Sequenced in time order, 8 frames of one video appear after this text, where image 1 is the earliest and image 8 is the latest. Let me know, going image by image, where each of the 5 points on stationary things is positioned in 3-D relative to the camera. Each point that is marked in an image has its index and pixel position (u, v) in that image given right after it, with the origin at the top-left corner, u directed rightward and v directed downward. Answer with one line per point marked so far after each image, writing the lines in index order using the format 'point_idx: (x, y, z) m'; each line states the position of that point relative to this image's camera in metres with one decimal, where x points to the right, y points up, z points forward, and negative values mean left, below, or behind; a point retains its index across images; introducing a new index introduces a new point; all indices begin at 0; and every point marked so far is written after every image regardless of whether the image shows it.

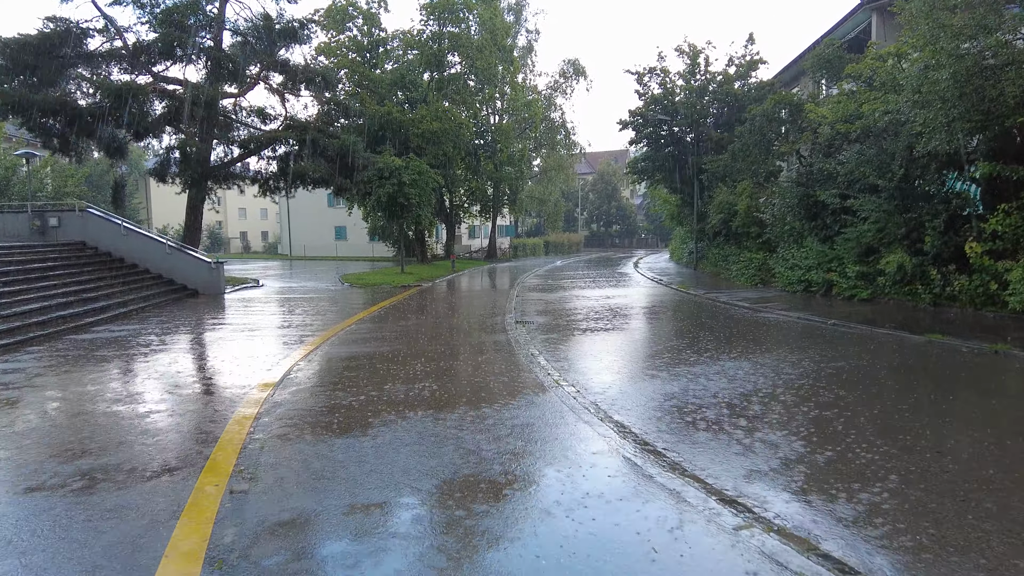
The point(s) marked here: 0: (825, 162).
0: (+8.3, +3.3, +16.9) m
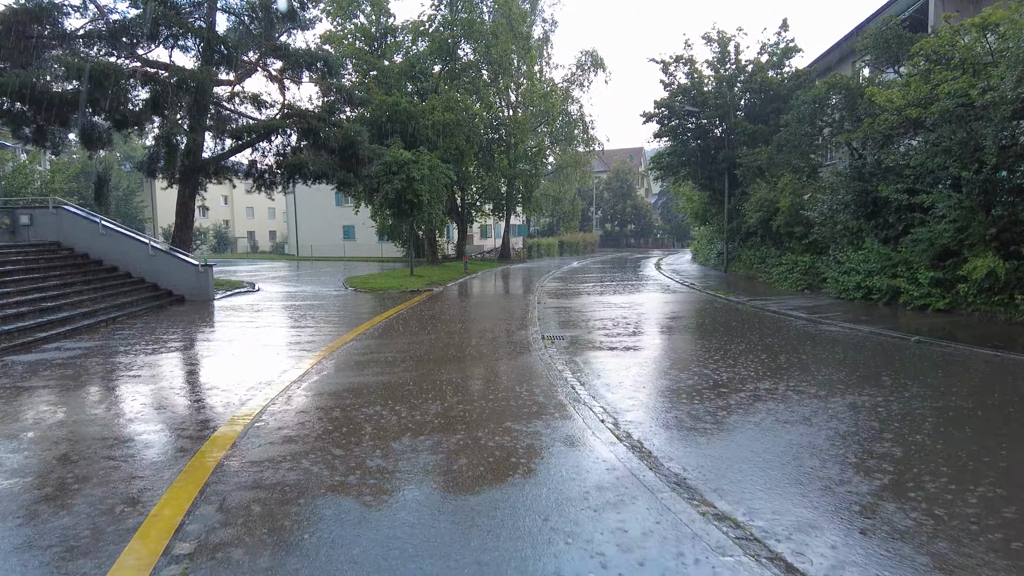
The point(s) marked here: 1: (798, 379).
0: (+8.8, +3.2, +14.9) m
1: (+3.7, -1.1, +8.1) m
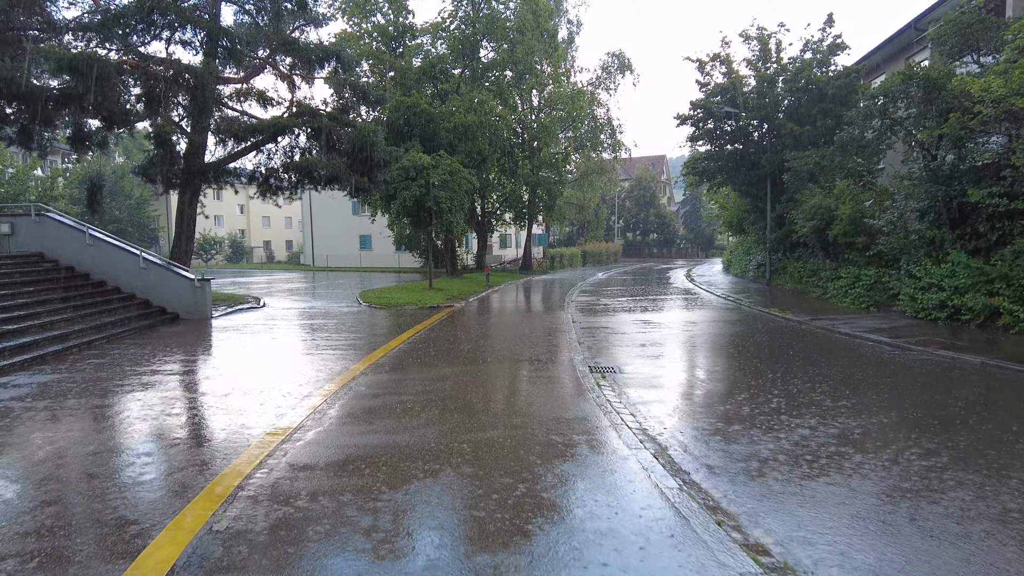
0: (+9.5, +2.8, +13.0) m
1: (+4.2, -1.4, +6.3) m
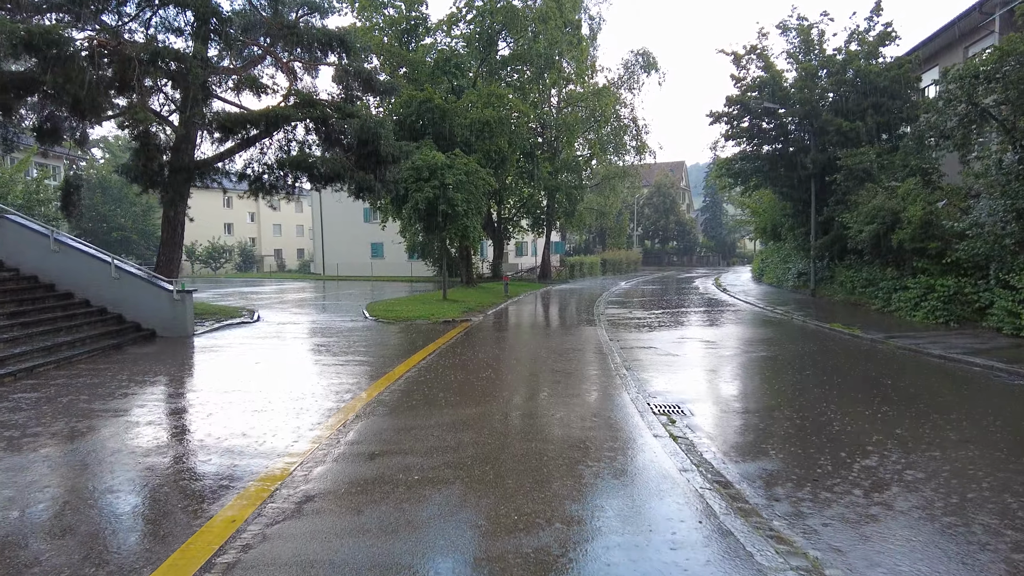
0: (+10.0, +2.6, +10.9) m
1: (+4.6, -1.6, +4.2) m
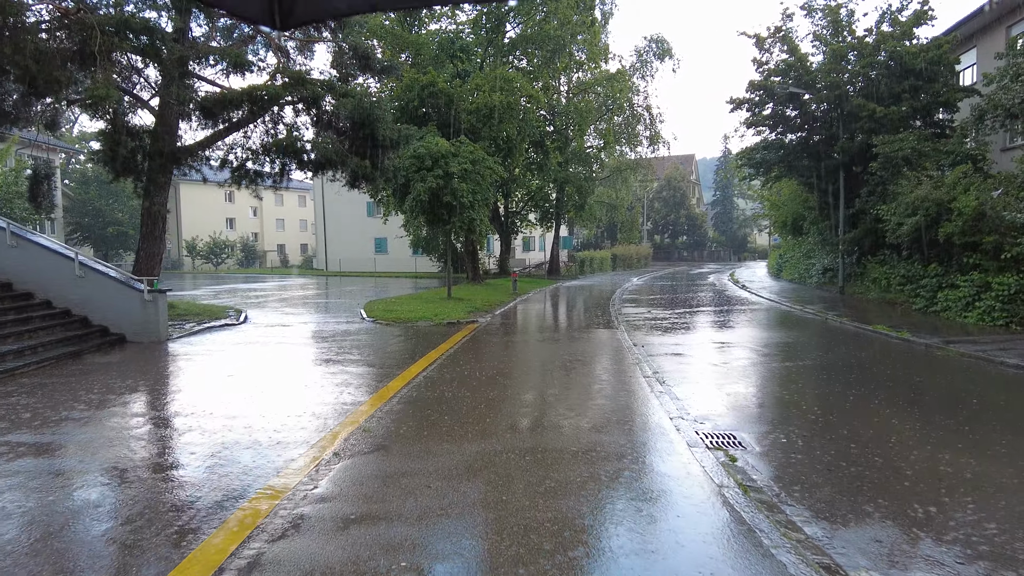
0: (+10.2, +2.6, +9.5) m
1: (+4.7, -1.6, +2.9) m
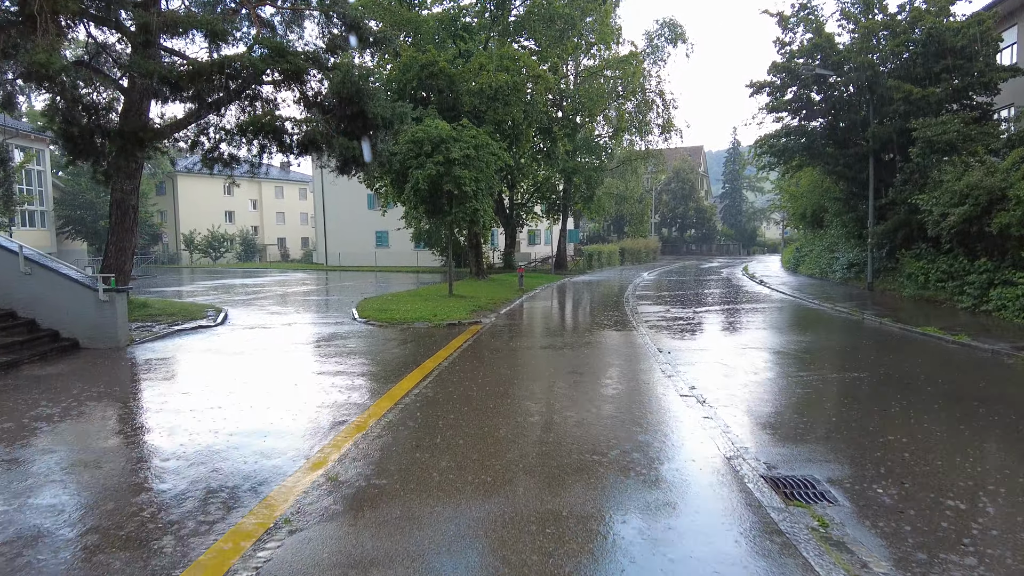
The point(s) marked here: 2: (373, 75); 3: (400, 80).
0: (+10.3, +2.6, +8.0) m
1: (+4.8, -1.7, +1.5) m
2: (-2.7, +4.1, +12.3) m
3: (-3.1, +5.8, +18.0) m
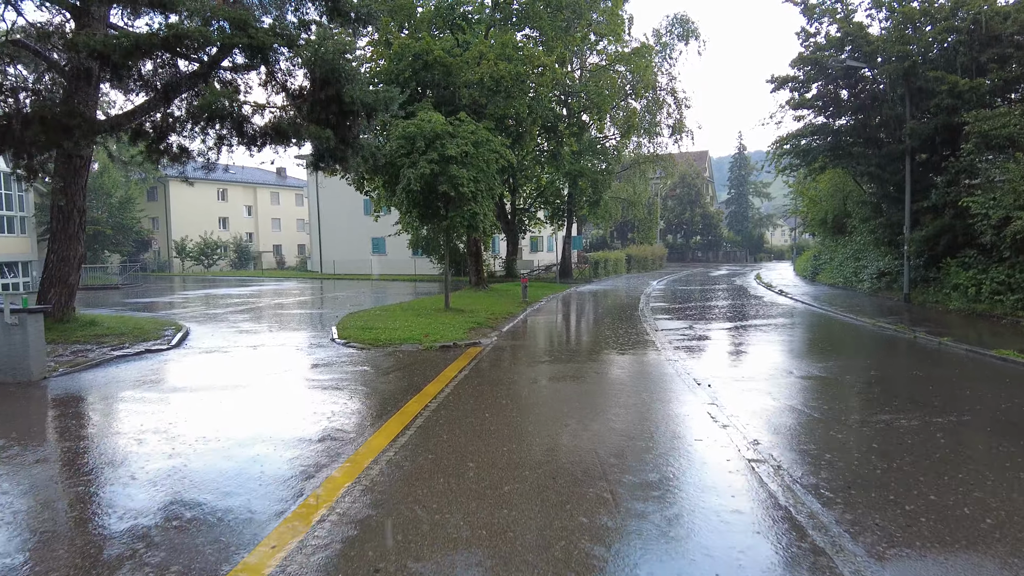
0: (+10.4, +2.4, +6.3) m
1: (+4.8, -1.8, -0.3) m
2: (-2.6, +3.8, +10.6) m
3: (-3.1, +5.5, +16.3) m
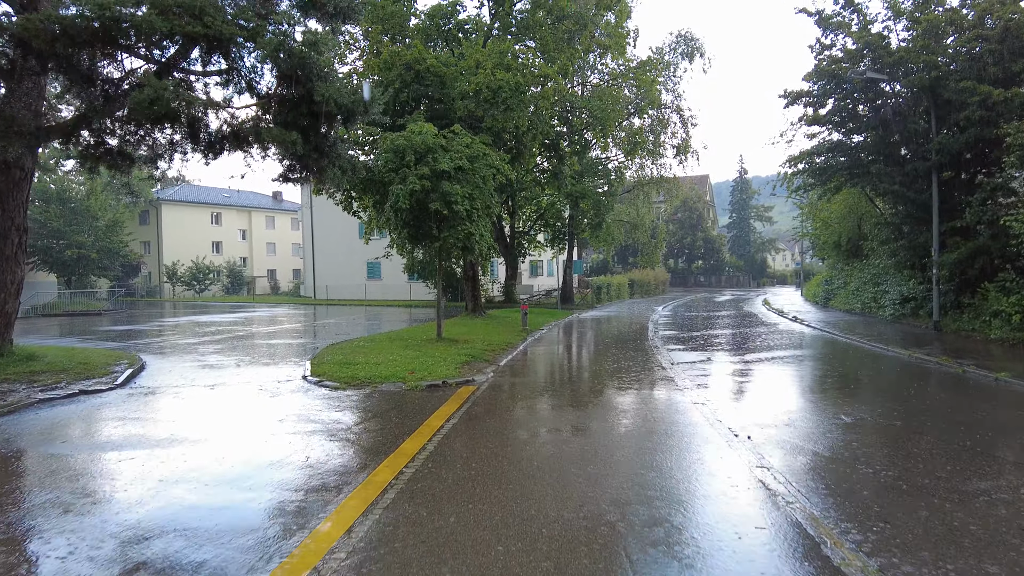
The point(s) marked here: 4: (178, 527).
0: (+10.4, +2.1, +5.0) m
1: (+4.8, -1.8, -1.8) m
2: (-2.6, +3.4, +9.4) m
3: (-3.1, +4.9, +15.1) m
4: (-2.3, -1.8, +4.4) m
